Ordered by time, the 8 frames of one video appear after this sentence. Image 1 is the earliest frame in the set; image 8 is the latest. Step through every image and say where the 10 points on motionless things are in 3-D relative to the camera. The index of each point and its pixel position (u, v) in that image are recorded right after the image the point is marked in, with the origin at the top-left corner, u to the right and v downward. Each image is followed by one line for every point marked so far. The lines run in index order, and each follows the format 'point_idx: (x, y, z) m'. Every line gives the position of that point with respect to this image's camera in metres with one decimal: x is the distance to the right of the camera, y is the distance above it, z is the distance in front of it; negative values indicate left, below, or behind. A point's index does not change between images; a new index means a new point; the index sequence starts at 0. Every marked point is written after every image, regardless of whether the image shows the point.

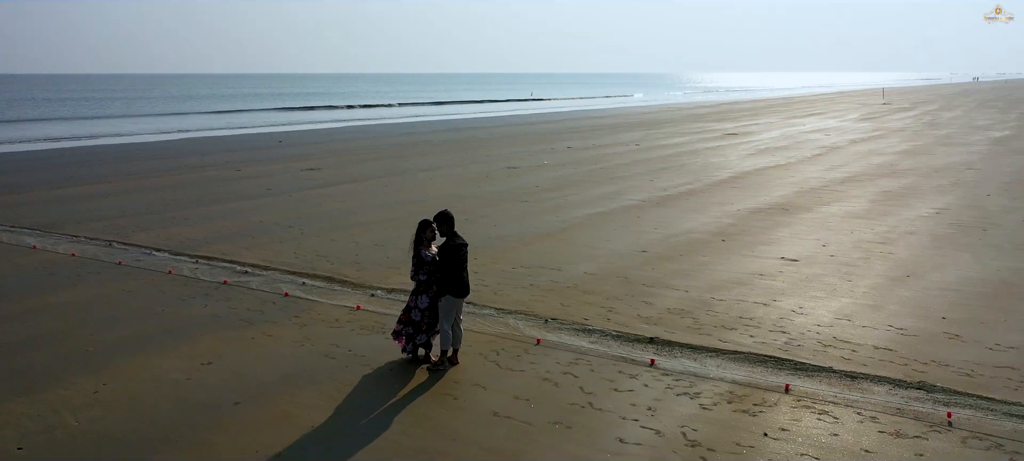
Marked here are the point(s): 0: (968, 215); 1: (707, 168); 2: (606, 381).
0: (+6.2, +0.2, +10.9) m
1: (+4.2, +1.4, +17.3) m
2: (+0.6, -0.9, +5.1) m
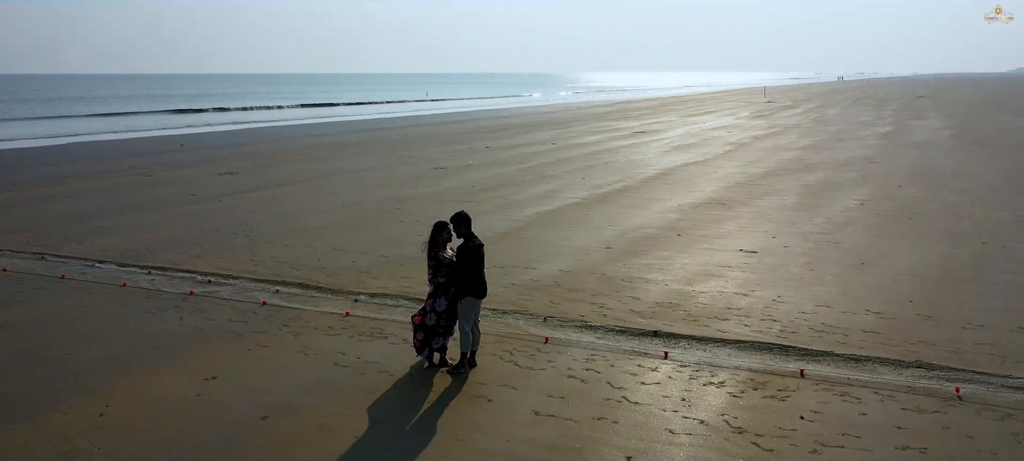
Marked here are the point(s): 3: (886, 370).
0: (+5.5, +0.4, +11.7) m
1: (+2.6, +1.4, +17.8) m
2: (+0.8, -0.9, +5.2) m
3: (+2.4, -0.9, +5.2) m
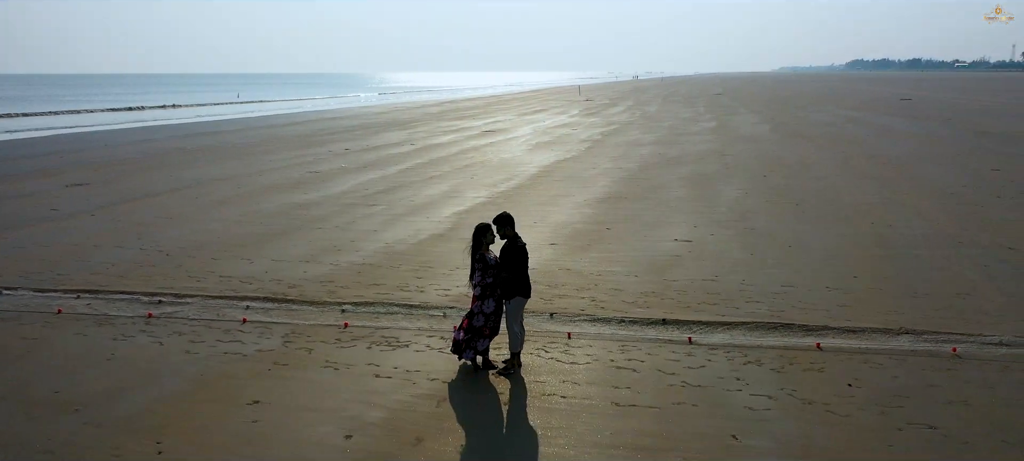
0: (+4.1, +0.6, +12.8) m
1: (-0.1, +1.5, +18.1) m
2: (+1.1, -0.9, +5.5) m
3: (+2.7, -0.8, +5.8) m
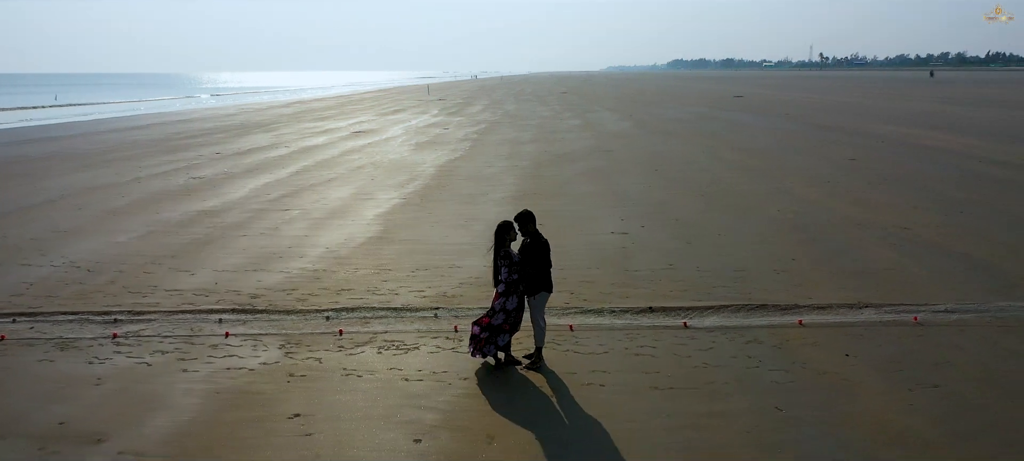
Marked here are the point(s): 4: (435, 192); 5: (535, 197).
0: (+2.7, +0.7, +13.6) m
1: (-2.5, +1.5, +18.0) m
2: (+1.2, -0.8, +5.8) m
3: (+2.7, -0.7, +6.4) m
4: (-1.2, +0.6, +13.5) m
5: (+0.4, +0.5, +12.7) m
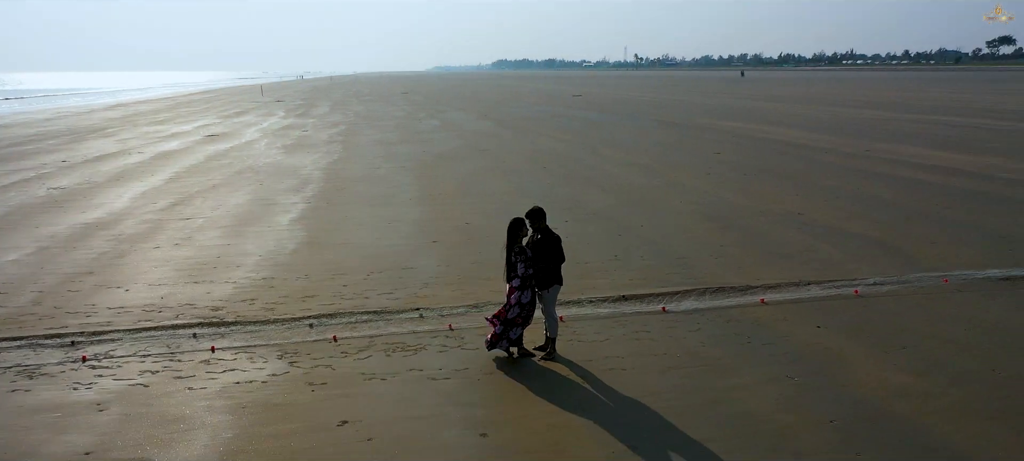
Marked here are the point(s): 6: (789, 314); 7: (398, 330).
0: (+1.0, +0.8, +14.2) m
1: (-5.0, +1.4, +17.3) m
2: (+1.2, -0.7, +6.2) m
3: (+2.6, -0.5, +7.1) m
4: (-2.8, +0.6, +13.2) m
5: (-1.1, +0.5, +12.8) m
6: (+2.2, -0.7, +6.5) m
7: (-0.9, -0.8, +6.3) m
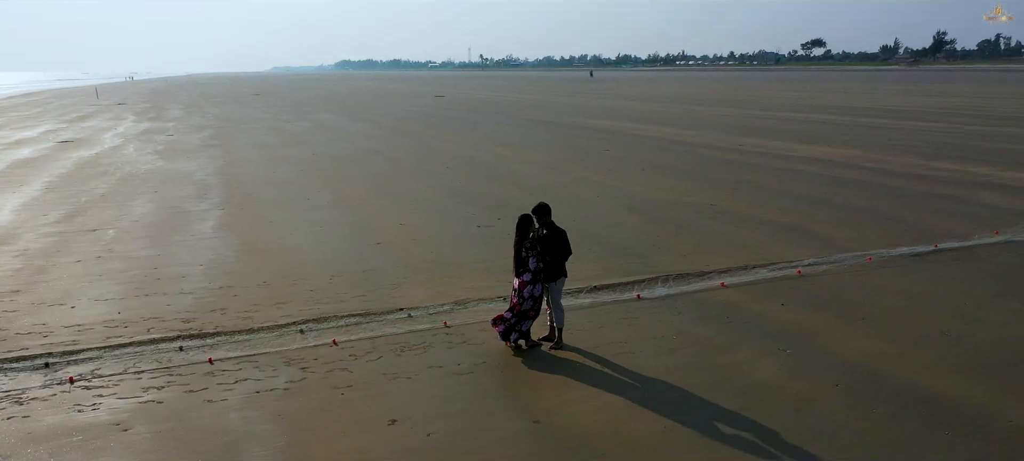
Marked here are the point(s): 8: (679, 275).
0: (-0.5, +0.9, +14.4) m
1: (-7.0, +1.2, +16.4) m
2: (+1.2, -0.7, +6.6) m
3: (+2.3, -0.4, +7.8) m
4: (-4.1, +0.5, +12.8) m
5: (-2.4, +0.5, +12.7) m
6: (+2.1, -0.6, +7.1) m
7: (-0.9, -0.8, +6.3) m
8: (+1.6, -0.4, +7.7) m
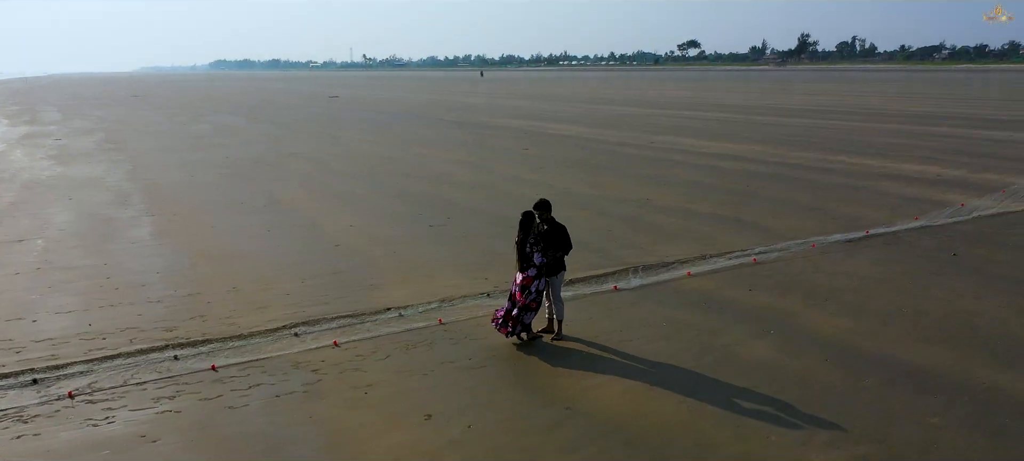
0: (-1.7, +0.9, +14.4) m
1: (-8.4, +1.0, +15.5) m
2: (+1.1, -0.6, +6.9) m
3: (+2.0, -0.3, +8.2) m
4: (-5.0, +0.4, +12.3) m
5: (-3.3, +0.4, +12.5) m
6: (+1.9, -0.5, +7.5) m
7: (-0.9, -0.8, +6.3) m
8: (+1.3, -0.4, +8.1) m
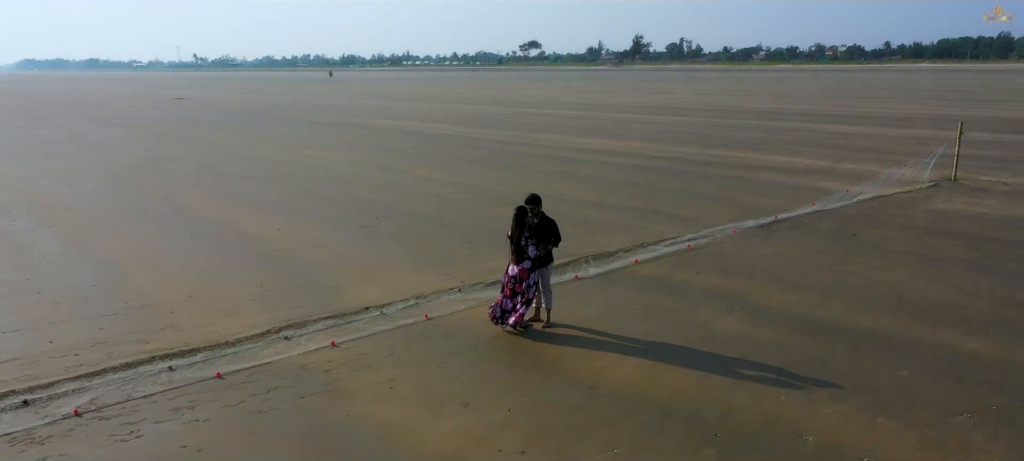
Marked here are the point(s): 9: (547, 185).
0: (-3.3, +0.8, +14.2) m
1: (-10.1, +0.7, +14.1) m
2: (+0.8, -0.5, +7.4) m
3: (+1.5, -0.2, +8.8) m
4: (-6.2, +0.2, +11.5) m
5: (-4.5, +0.3, +12.0) m
6: (+1.5, -0.4, +8.1) m
7: (-1.0, -0.8, +6.4) m
8: (+0.8, -0.3, +8.6) m
9: (+0.6, +0.7, +13.4) m
